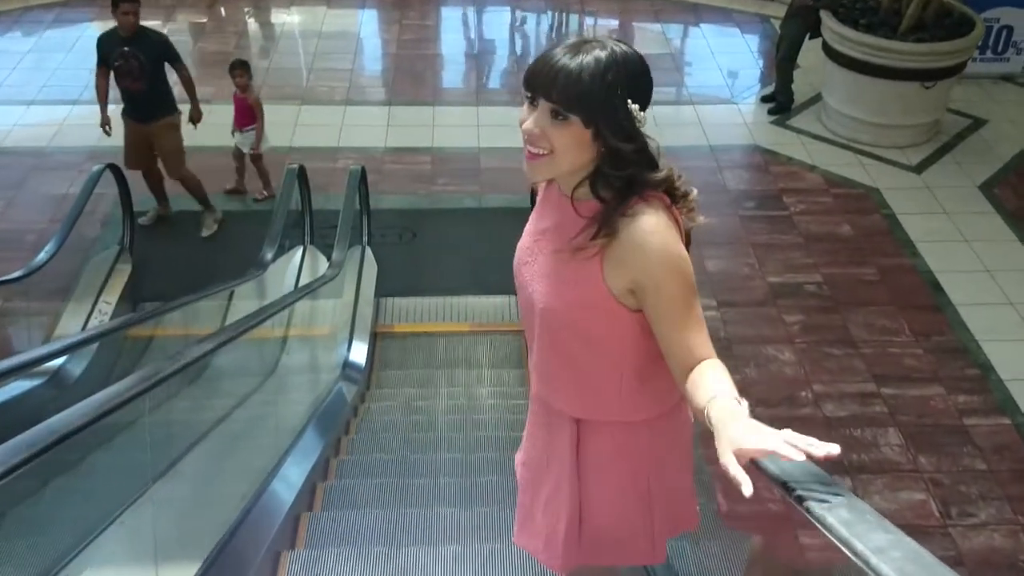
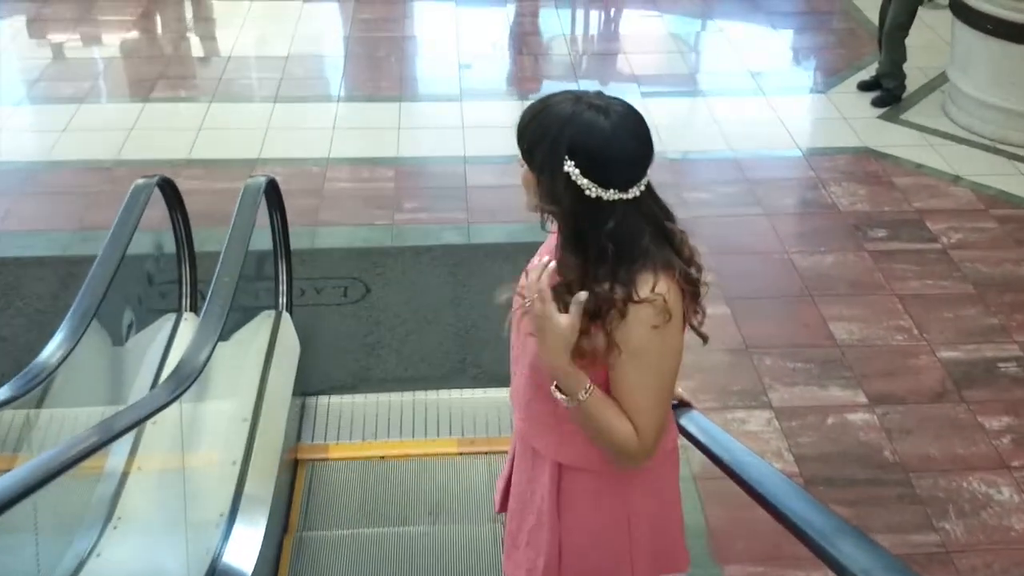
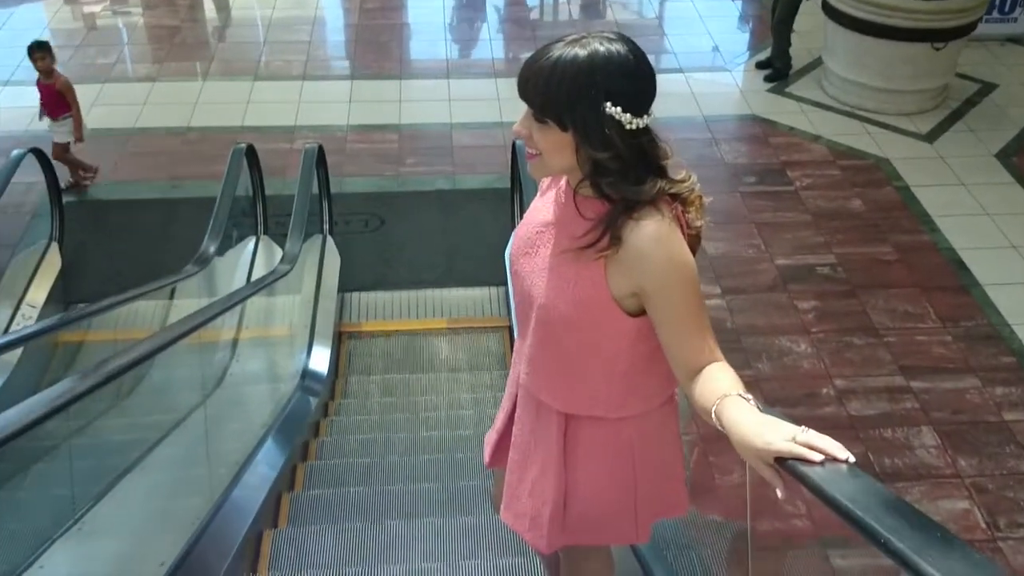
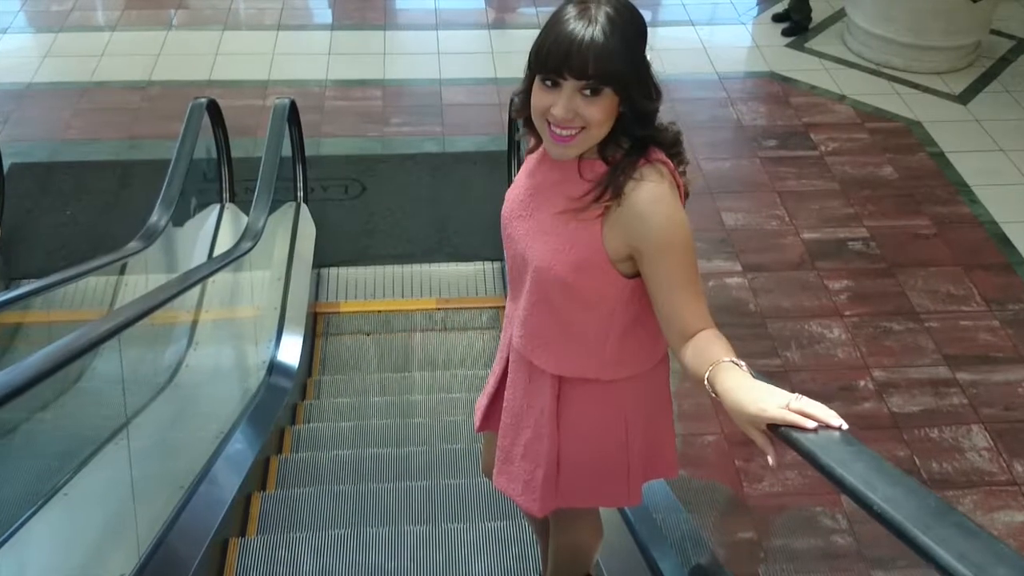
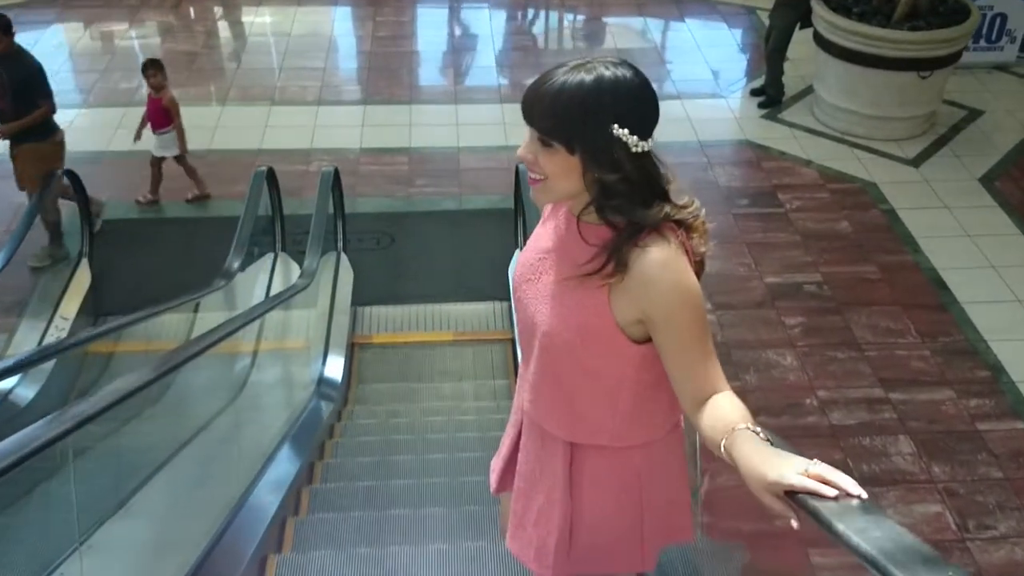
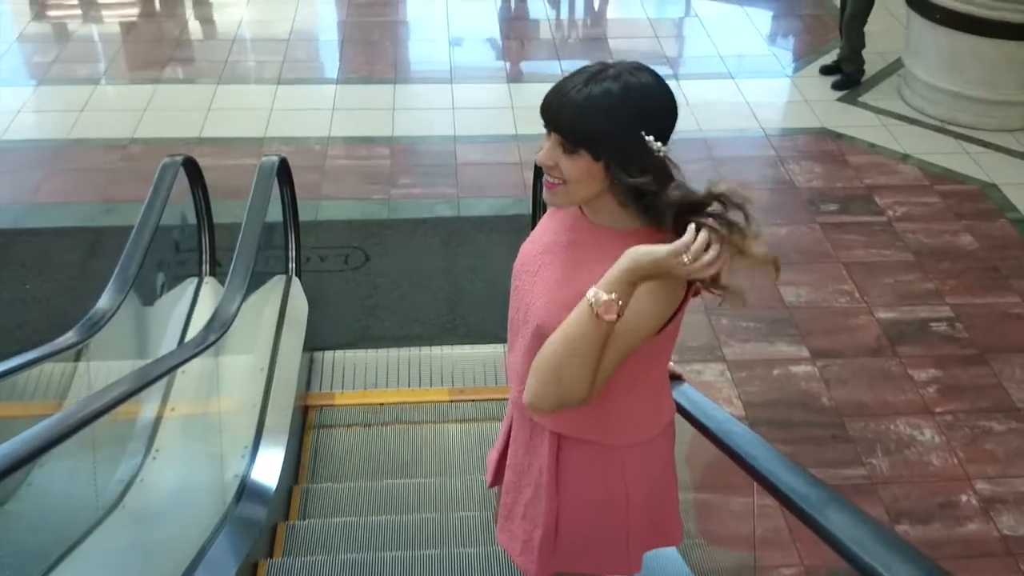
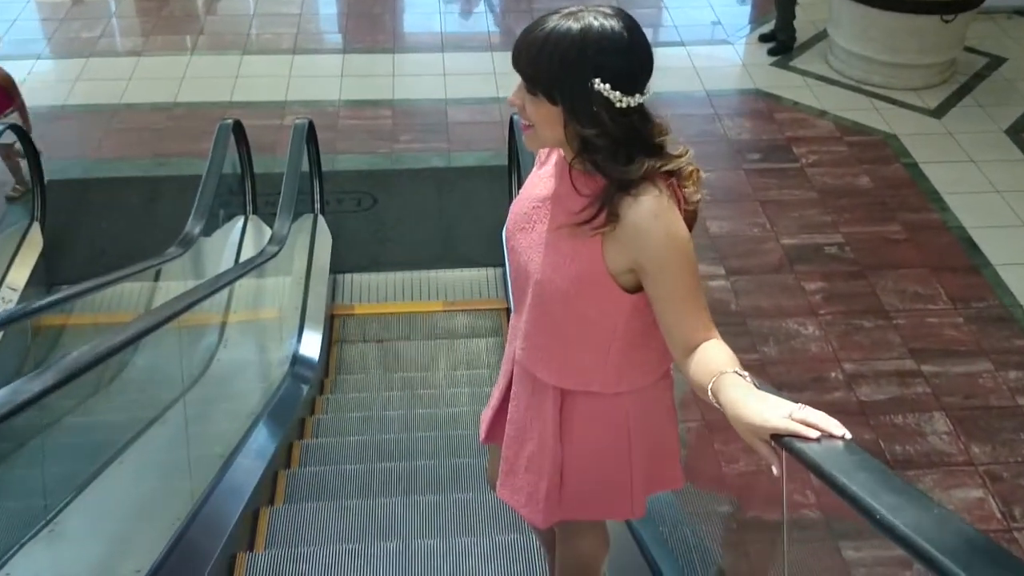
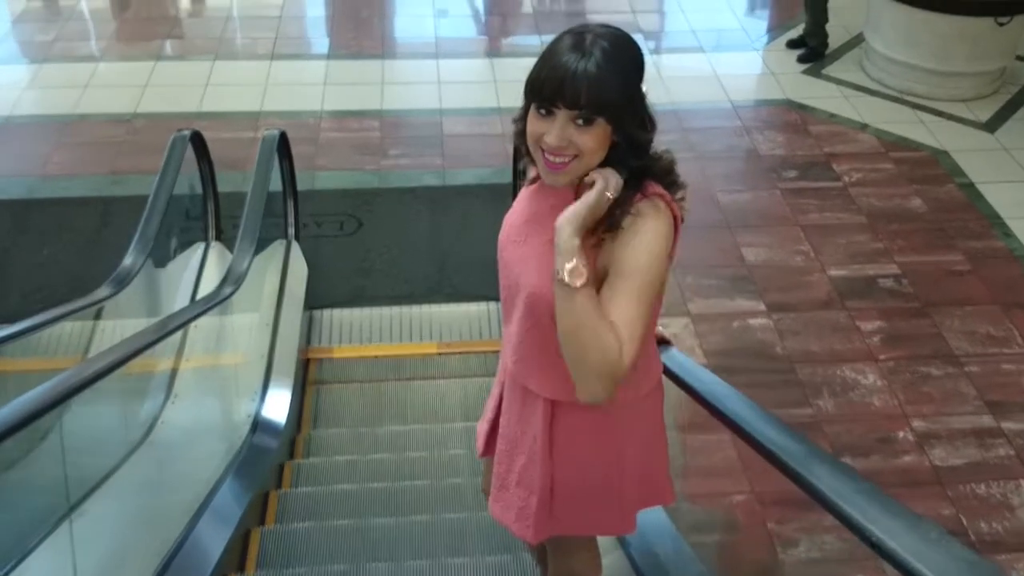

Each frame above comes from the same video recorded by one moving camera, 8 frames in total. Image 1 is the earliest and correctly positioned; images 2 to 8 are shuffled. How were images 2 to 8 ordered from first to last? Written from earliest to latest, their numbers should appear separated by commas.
5, 3, 7, 4, 8, 6, 2
